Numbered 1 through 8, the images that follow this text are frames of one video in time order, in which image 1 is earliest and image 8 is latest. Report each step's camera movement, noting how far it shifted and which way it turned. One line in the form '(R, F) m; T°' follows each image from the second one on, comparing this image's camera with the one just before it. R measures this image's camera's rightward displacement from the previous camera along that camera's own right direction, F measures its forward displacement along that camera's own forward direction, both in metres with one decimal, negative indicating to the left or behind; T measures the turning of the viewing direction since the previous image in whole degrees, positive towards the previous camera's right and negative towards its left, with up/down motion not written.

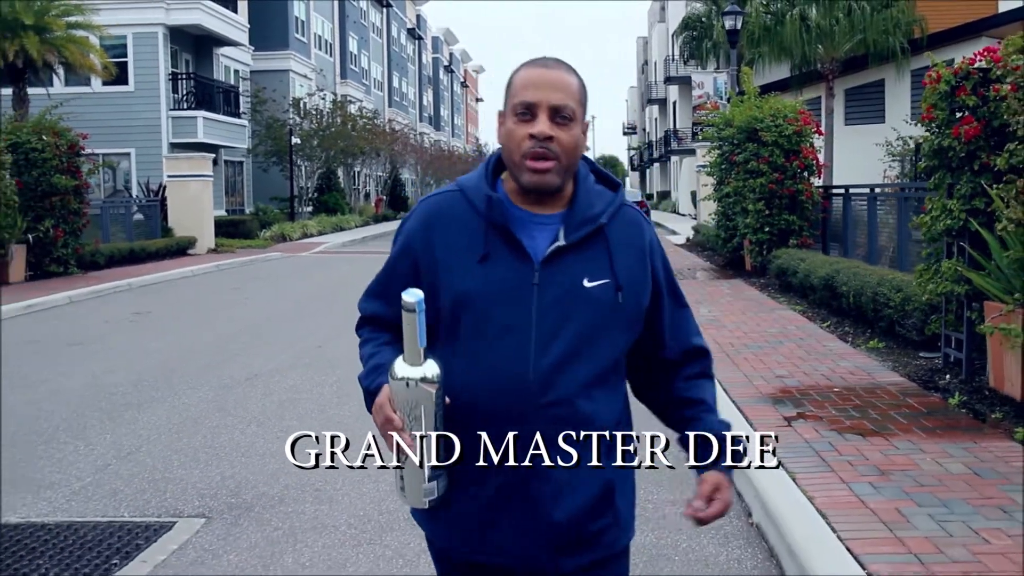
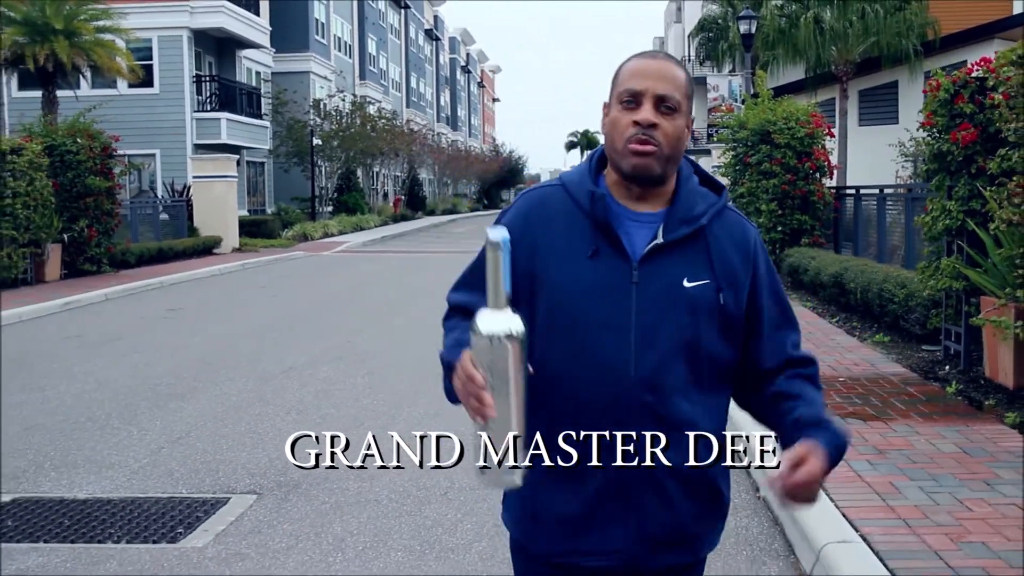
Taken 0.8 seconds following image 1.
(-0.1, -0.5) m; -1°
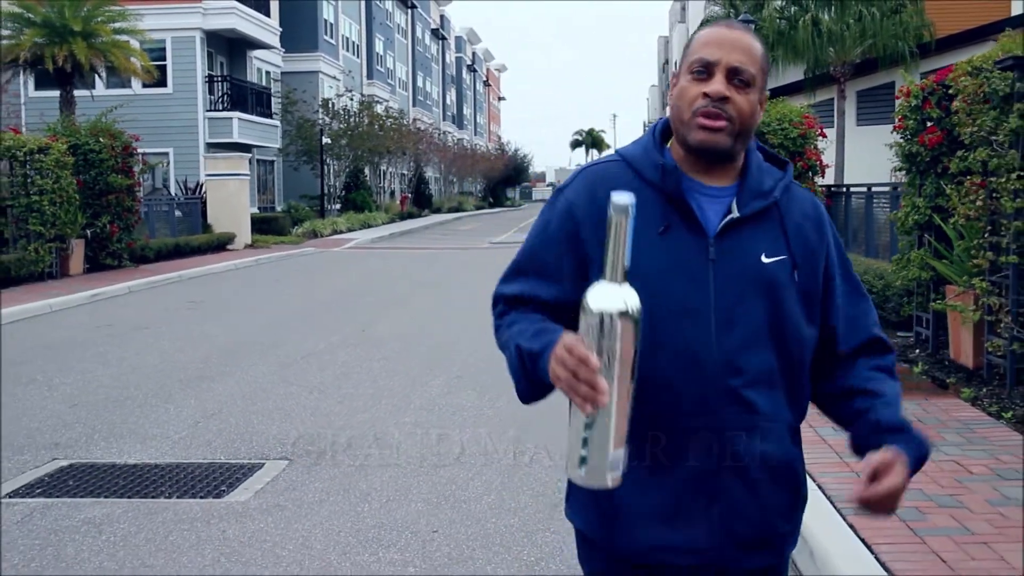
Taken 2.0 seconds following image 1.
(0.0, -0.7) m; 0°
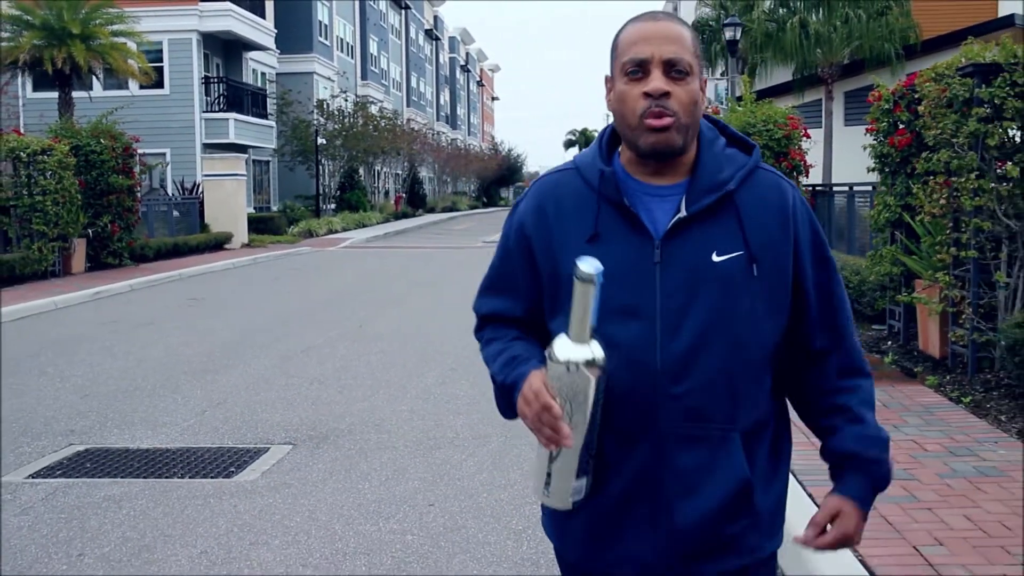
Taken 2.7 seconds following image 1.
(0.0, -0.4) m; 0°
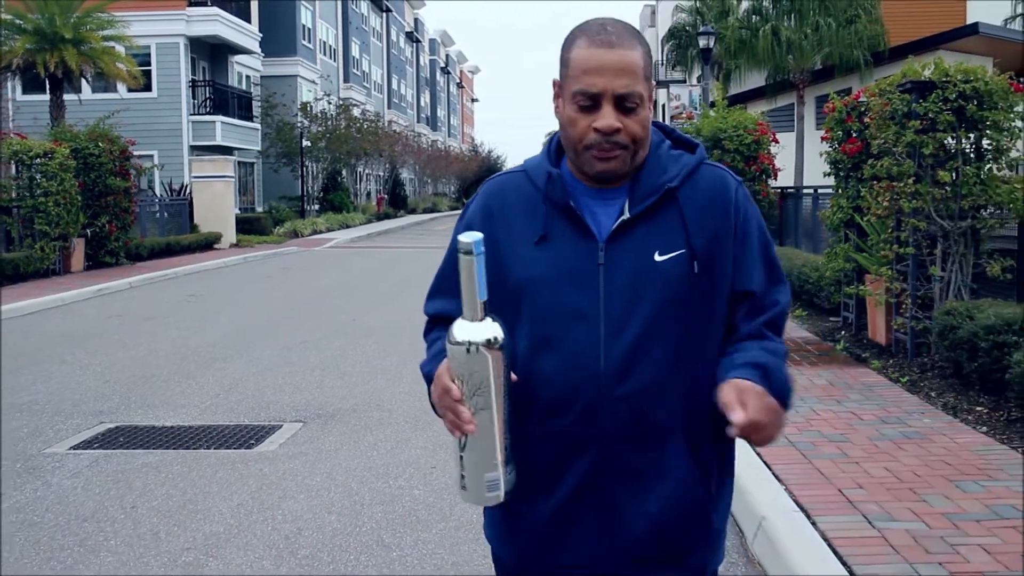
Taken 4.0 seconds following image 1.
(-0.1, -0.9) m; +1°
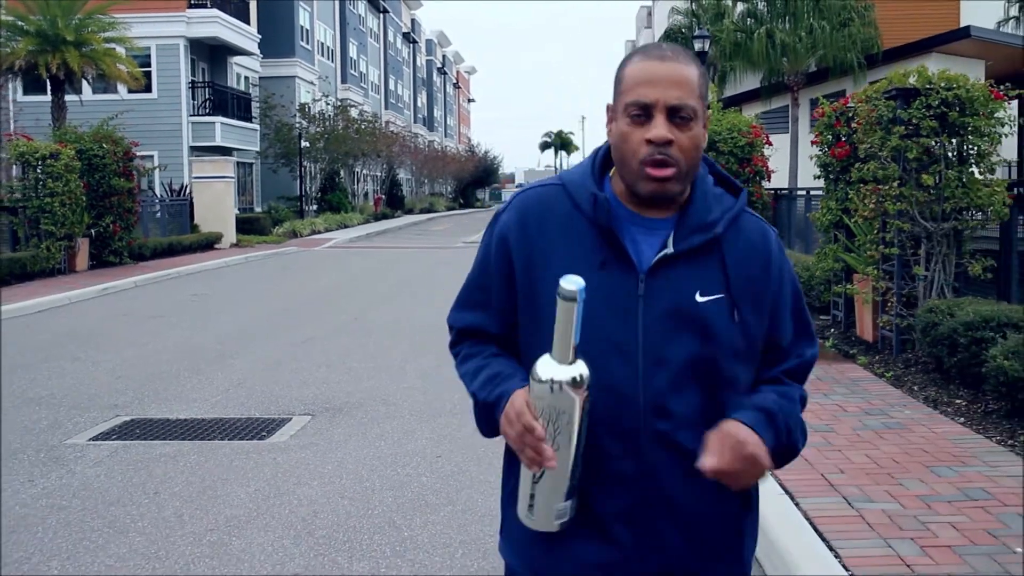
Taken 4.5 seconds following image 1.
(0.0, -0.3) m; 0°
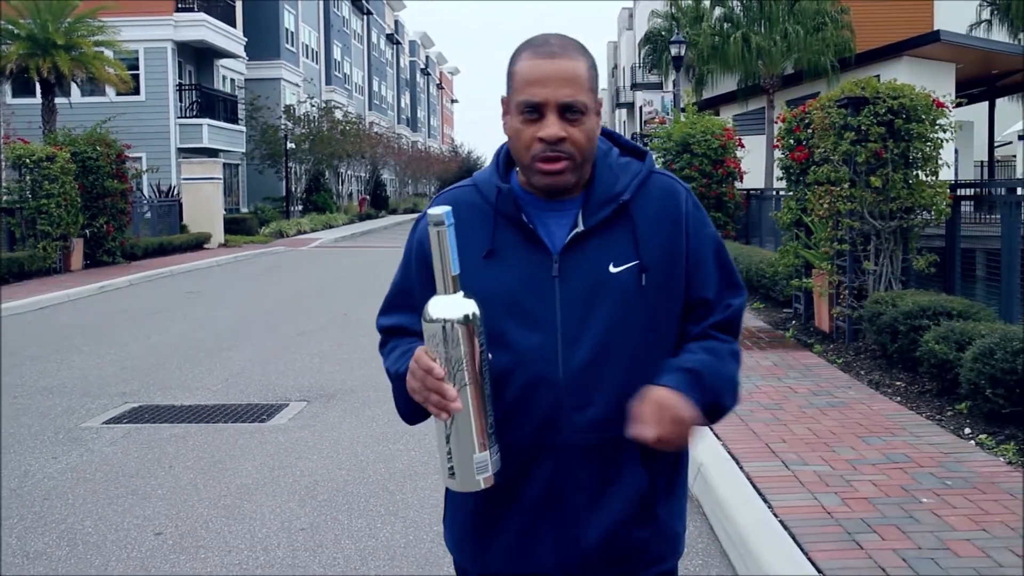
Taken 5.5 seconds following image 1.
(0.0, -0.7) m; +1°
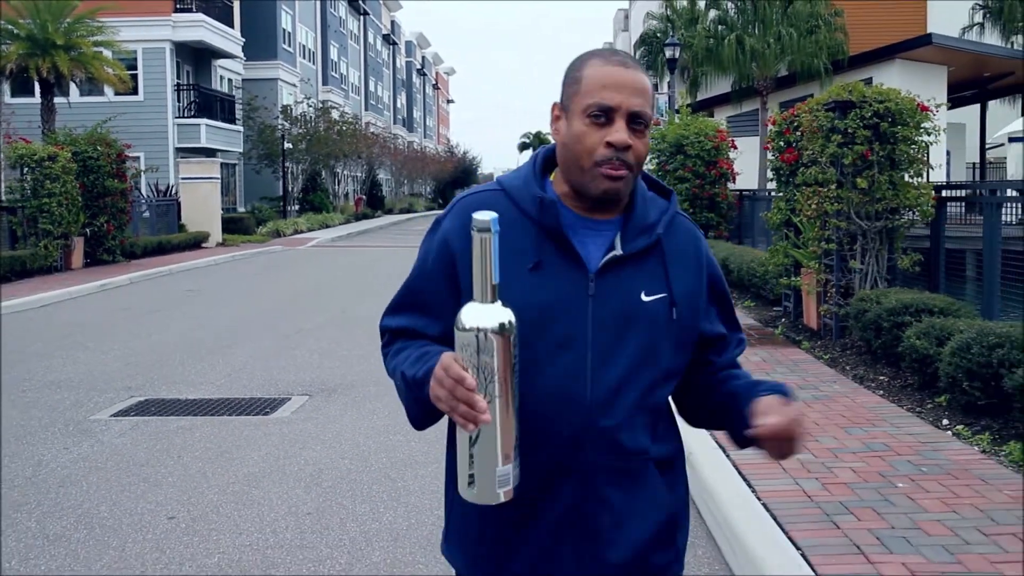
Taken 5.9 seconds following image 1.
(0.0, -0.3) m; 0°
